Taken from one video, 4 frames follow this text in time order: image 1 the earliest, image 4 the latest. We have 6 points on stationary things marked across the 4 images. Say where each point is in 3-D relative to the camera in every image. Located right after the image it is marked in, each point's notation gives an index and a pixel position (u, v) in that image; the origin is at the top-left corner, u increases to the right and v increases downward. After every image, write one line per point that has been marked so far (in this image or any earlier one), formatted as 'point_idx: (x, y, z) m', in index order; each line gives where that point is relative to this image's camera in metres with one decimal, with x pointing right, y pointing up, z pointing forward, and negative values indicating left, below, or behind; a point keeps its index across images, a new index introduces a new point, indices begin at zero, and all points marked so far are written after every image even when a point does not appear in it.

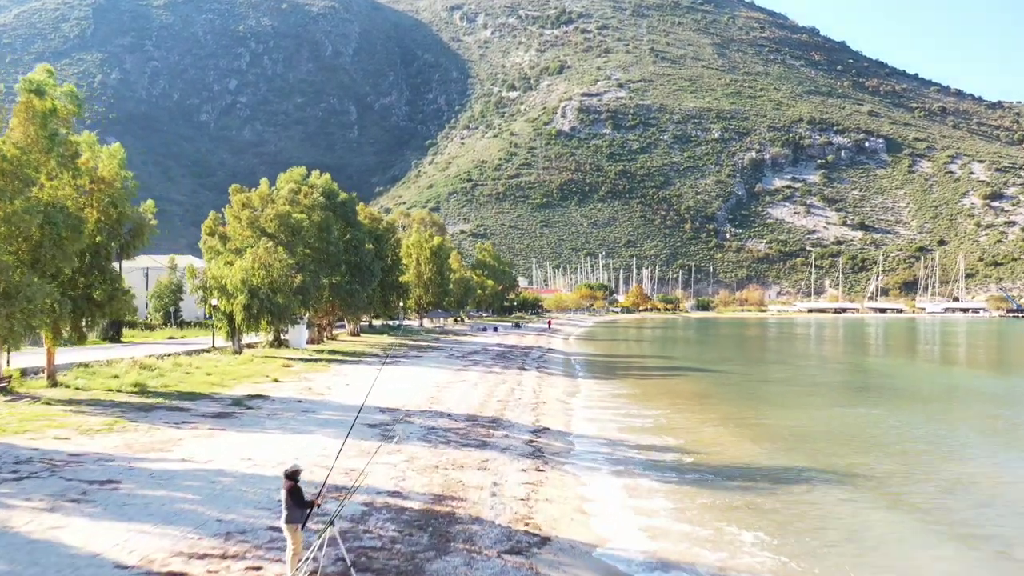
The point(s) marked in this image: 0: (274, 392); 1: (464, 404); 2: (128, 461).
0: (-6.3, -2.8, +19.8) m
1: (-1.2, -2.9, +19.2) m
2: (-5.9, -2.6, +11.6) m
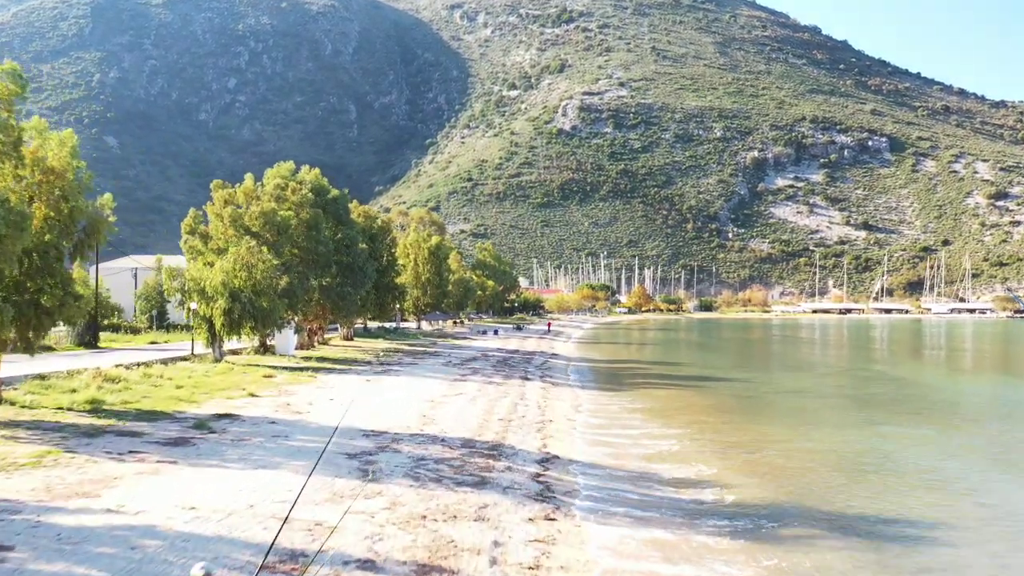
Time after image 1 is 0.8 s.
0: (-6.2, -2.9, +17.6) m
1: (-1.2, -3.1, +16.9) m
2: (-5.8, -2.8, +9.3) m
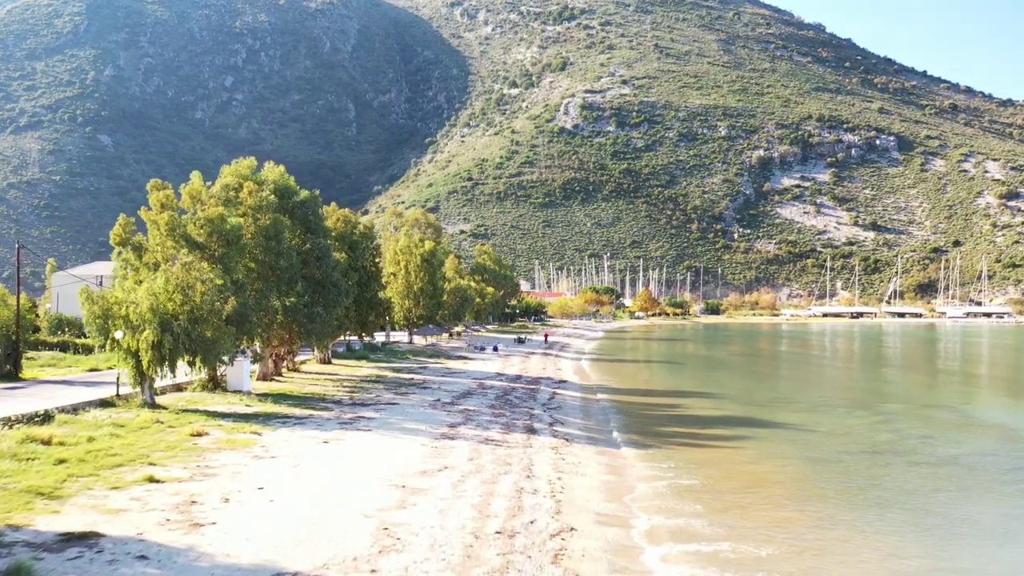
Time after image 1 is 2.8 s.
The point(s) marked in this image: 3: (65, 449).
0: (-6.2, -3.7, +11.8) m
1: (-1.1, -3.9, +11.1) m
2: (-5.8, -3.6, +3.5) m
3: (-10.1, -3.6, +17.0) m
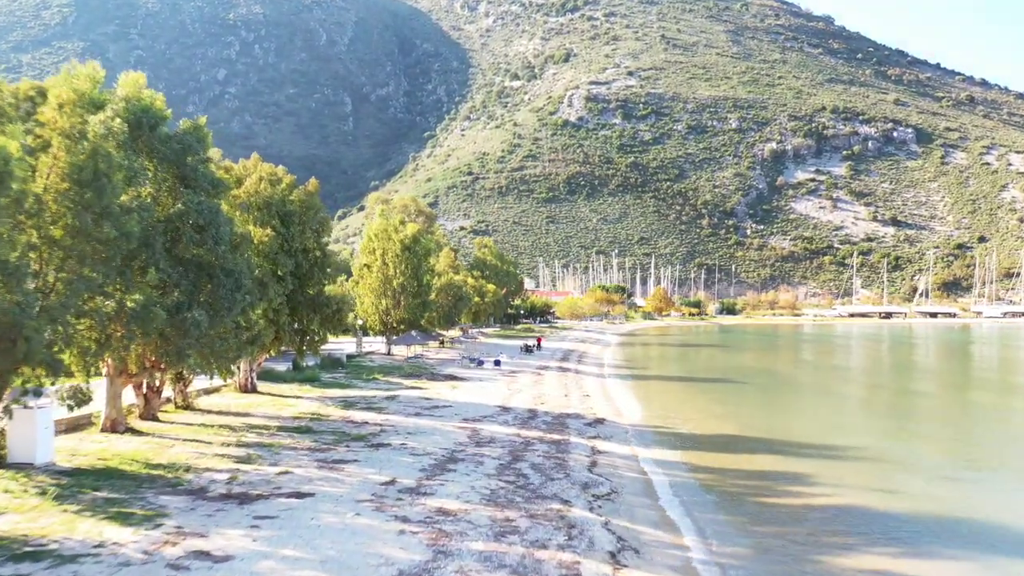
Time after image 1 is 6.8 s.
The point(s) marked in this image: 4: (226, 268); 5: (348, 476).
0: (-5.9, -3.4, -0.6) m
1: (-0.8, -3.6, -1.3) m
2: (-5.5, -3.3, -8.9) m
3: (-9.8, -3.4, +4.7) m
4: (-7.4, +0.6, +19.7) m
5: (-3.3, -3.8, +15.5) m
